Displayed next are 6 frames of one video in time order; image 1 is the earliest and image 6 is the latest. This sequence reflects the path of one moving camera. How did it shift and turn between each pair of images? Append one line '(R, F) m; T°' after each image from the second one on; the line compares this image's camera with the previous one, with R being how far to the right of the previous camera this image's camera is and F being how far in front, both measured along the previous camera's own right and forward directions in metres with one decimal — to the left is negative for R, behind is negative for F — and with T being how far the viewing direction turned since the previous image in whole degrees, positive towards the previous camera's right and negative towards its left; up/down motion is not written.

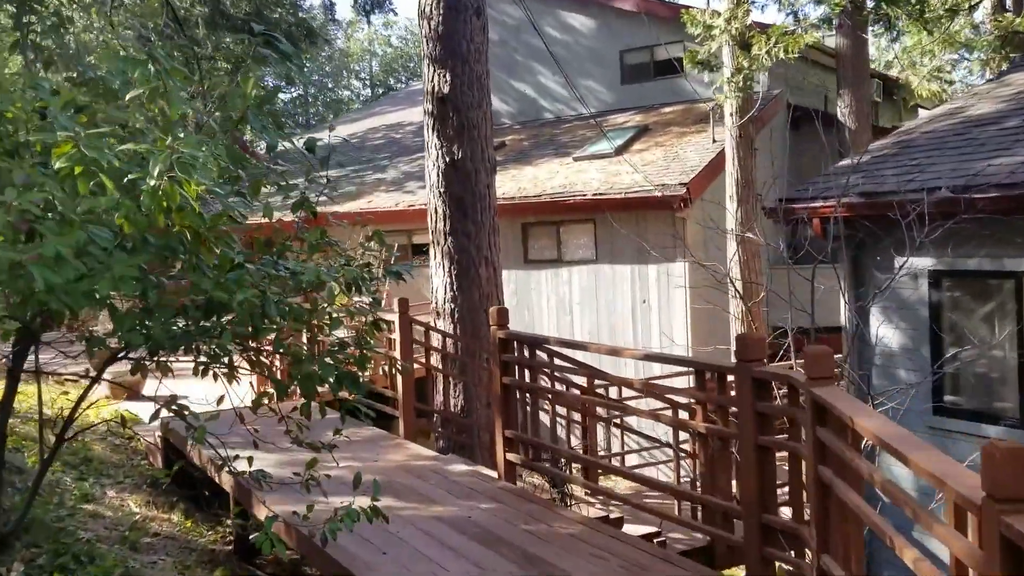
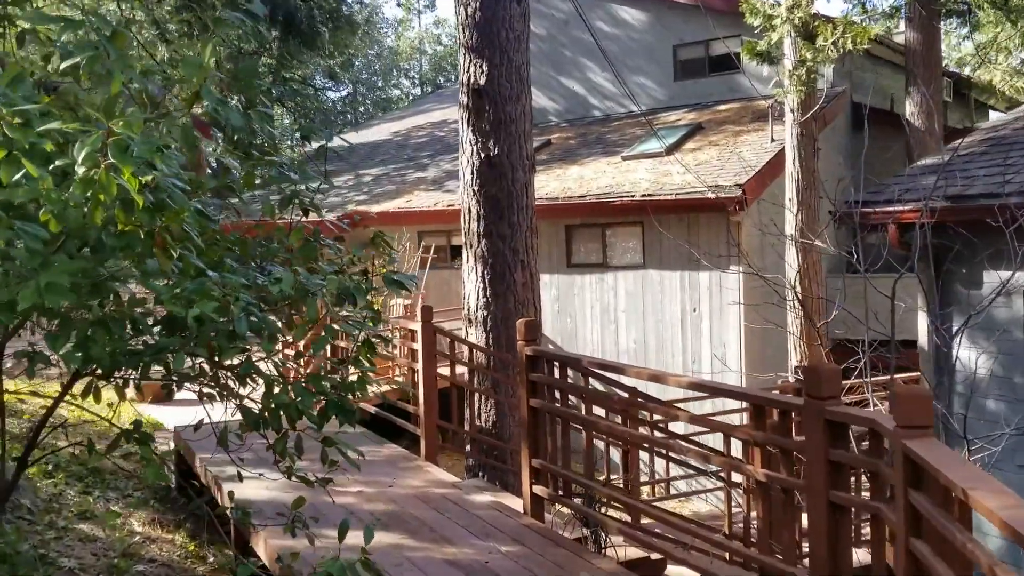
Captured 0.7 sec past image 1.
(+0.1, +0.6) m; -3°
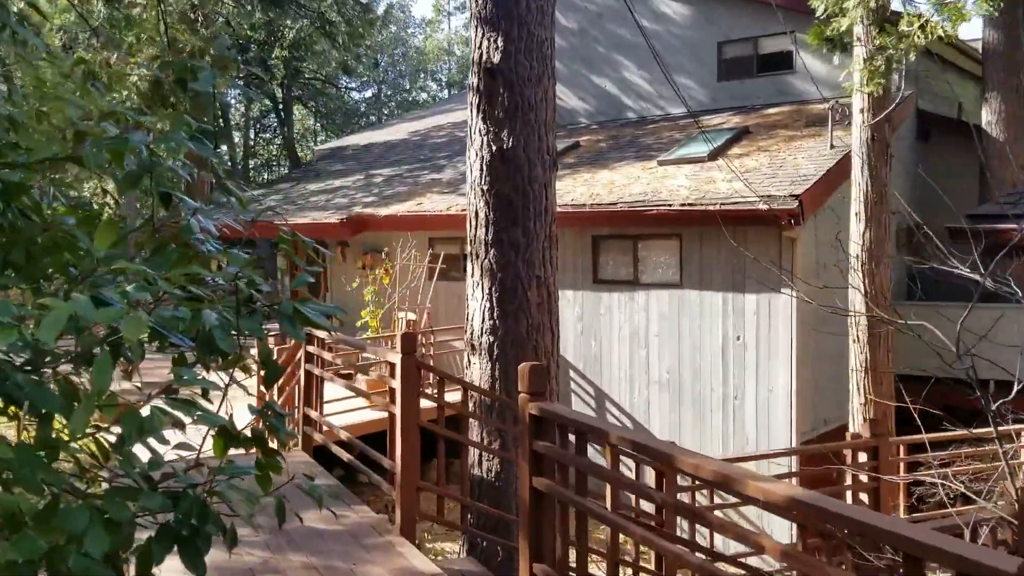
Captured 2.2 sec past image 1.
(+0.1, +1.3) m; -2°
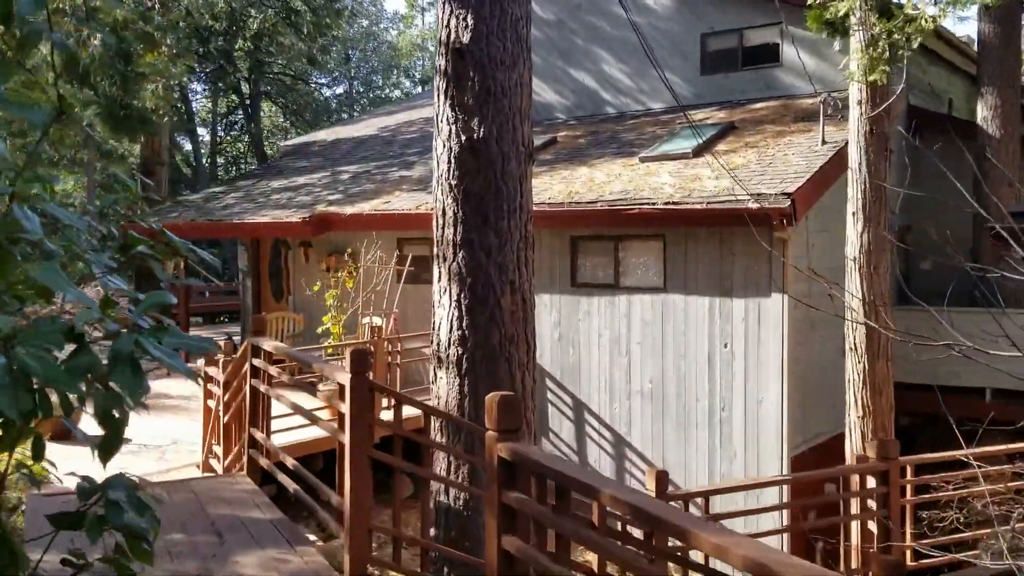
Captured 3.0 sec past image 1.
(0.0, +0.6) m; +1°
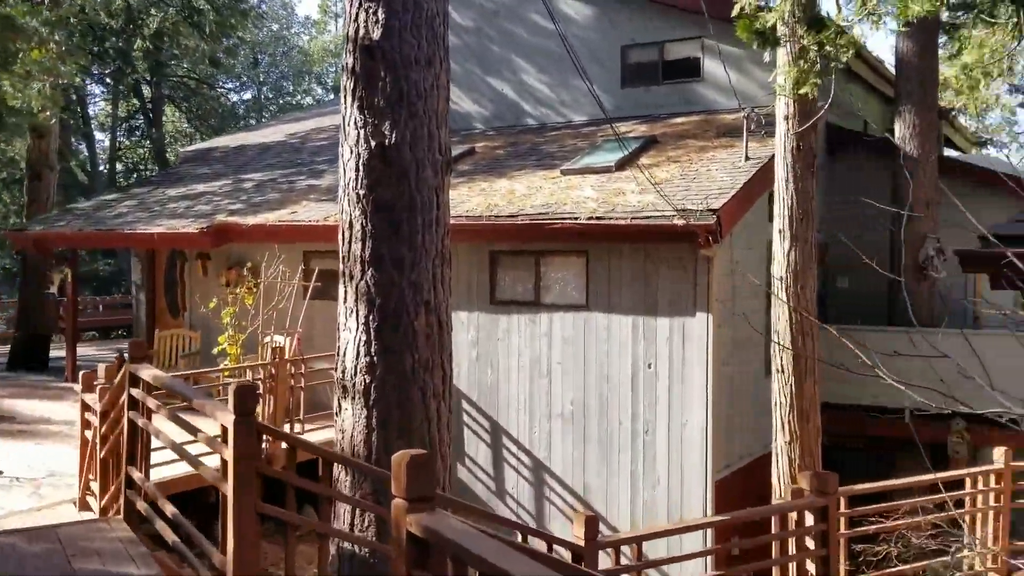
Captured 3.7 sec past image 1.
(0.0, +0.5) m; +5°
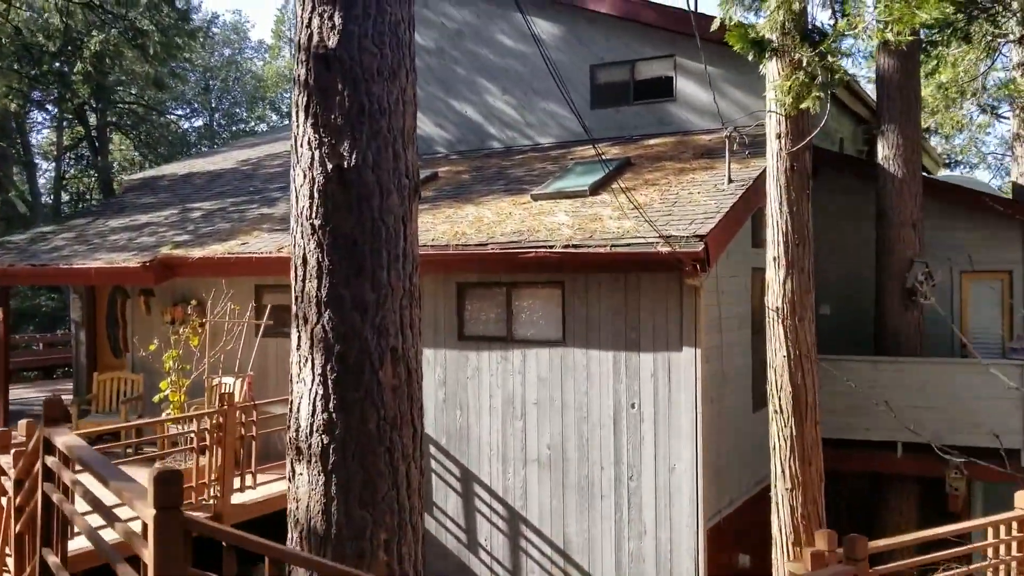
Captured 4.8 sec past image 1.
(-0.1, +0.6) m; +2°
